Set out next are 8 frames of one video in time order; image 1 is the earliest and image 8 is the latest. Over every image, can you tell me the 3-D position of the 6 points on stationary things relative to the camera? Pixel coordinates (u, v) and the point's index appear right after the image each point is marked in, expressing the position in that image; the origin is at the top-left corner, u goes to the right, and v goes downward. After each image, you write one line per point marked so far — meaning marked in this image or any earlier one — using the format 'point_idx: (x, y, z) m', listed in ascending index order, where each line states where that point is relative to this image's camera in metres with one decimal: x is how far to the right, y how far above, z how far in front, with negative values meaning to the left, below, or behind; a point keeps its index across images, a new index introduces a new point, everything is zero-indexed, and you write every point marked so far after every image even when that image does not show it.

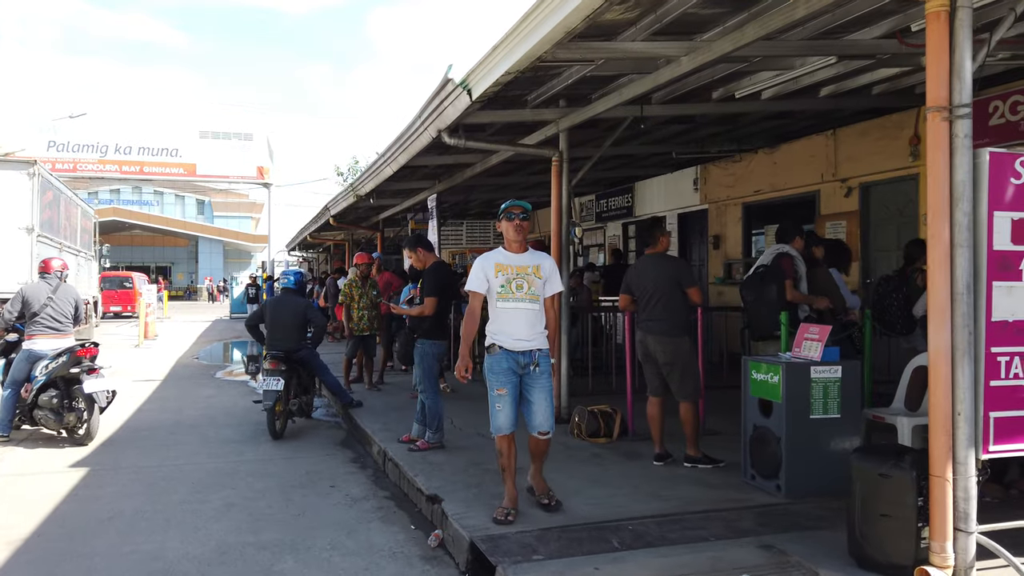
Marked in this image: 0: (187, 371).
0: (-5.4, -1.4, +13.8) m
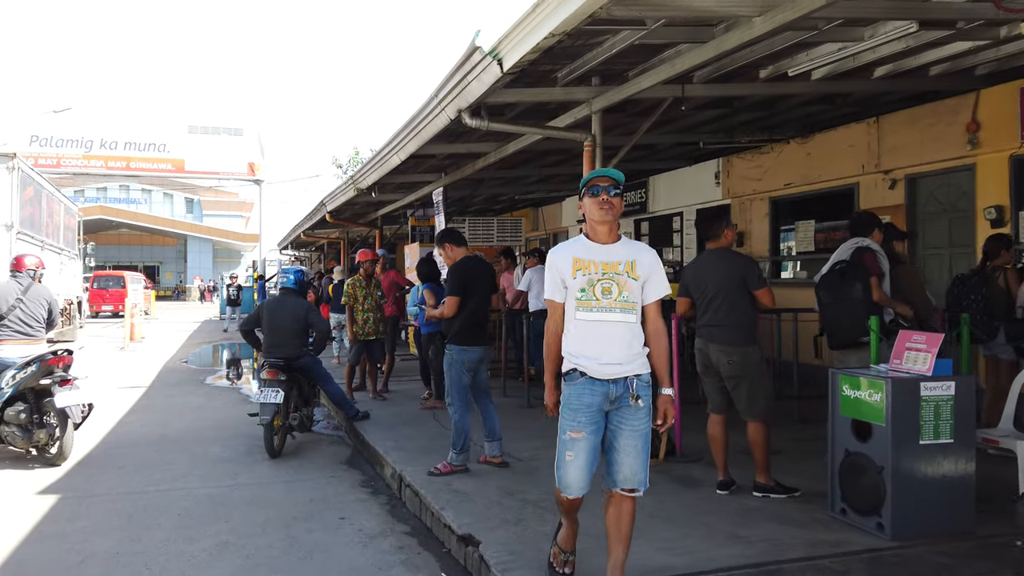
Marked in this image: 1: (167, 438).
0: (-5.3, -1.4, +13.0) m
1: (-3.2, -1.4, +7.8) m
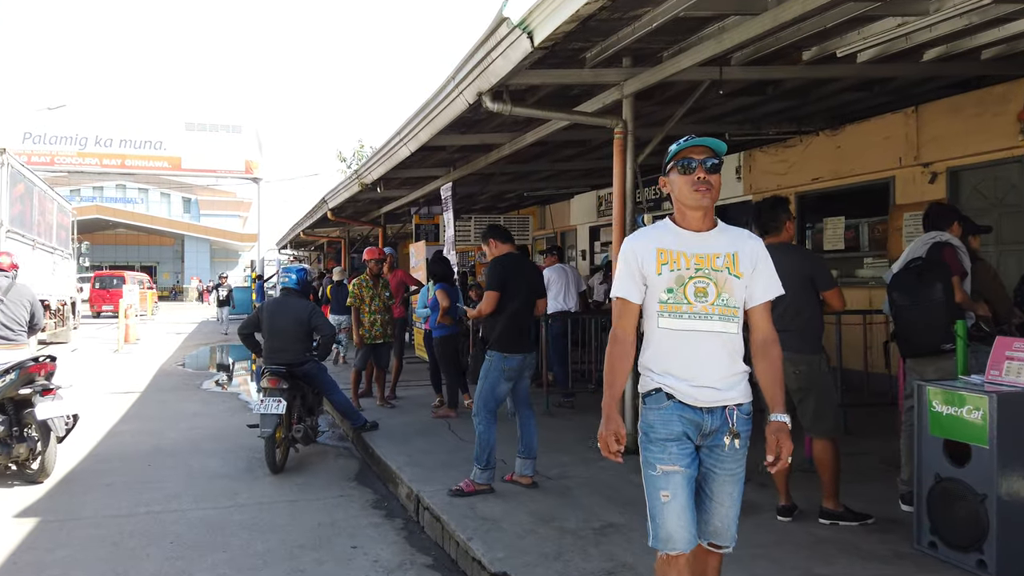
0: (-5.1, -1.4, +12.4) m
1: (-3.1, -1.4, +7.2) m
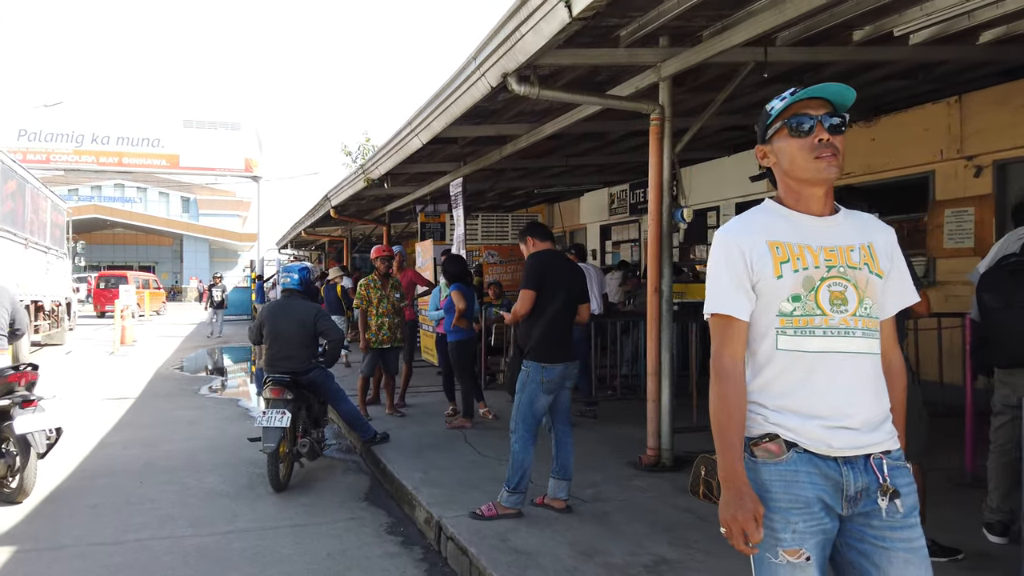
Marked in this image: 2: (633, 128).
0: (-4.9, -1.4, +11.9) m
1: (-2.9, -1.4, +6.7) m
2: (+1.3, +1.7, +9.1) m
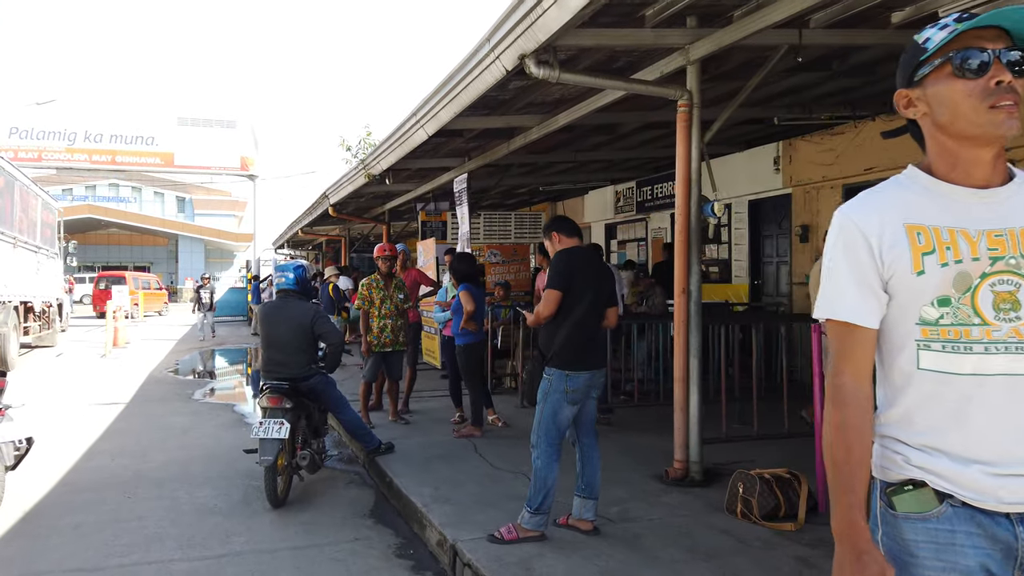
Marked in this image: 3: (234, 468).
0: (-4.9, -1.4, +11.4) m
1: (-2.8, -1.4, +6.3) m
2: (+1.4, +1.7, +8.7) m
3: (-2.2, -1.4, +6.5) m
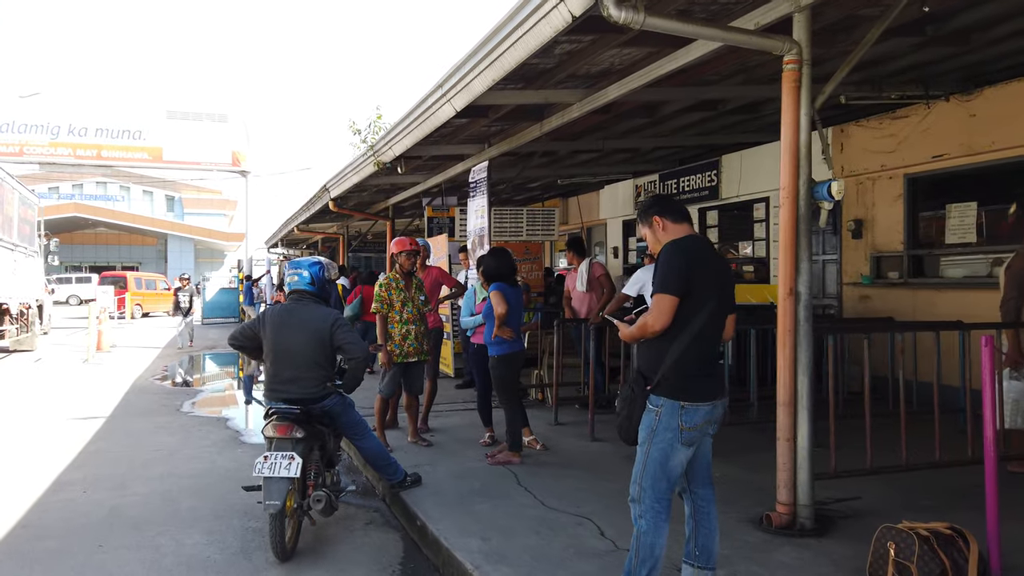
0: (-4.6, -1.4, +10.4) m
1: (-2.5, -1.4, +5.2) m
2: (+1.7, +1.7, +7.7) m
3: (-1.8, -1.4, +5.4) m
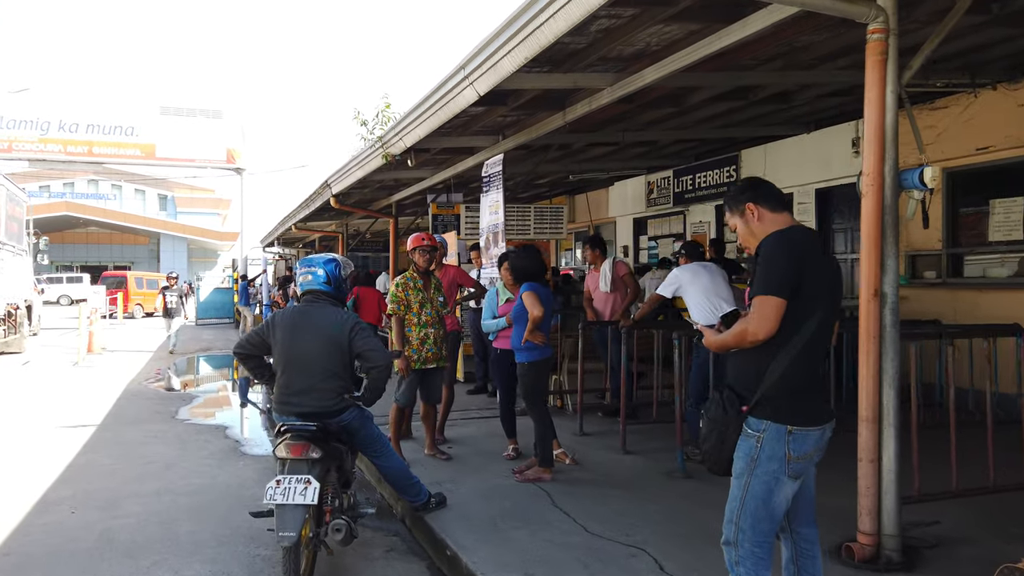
0: (-4.4, -1.4, +9.8) m
1: (-2.3, -1.4, +4.7) m
2: (+1.9, +1.7, +7.2) m
3: (-1.6, -1.4, +4.9) m
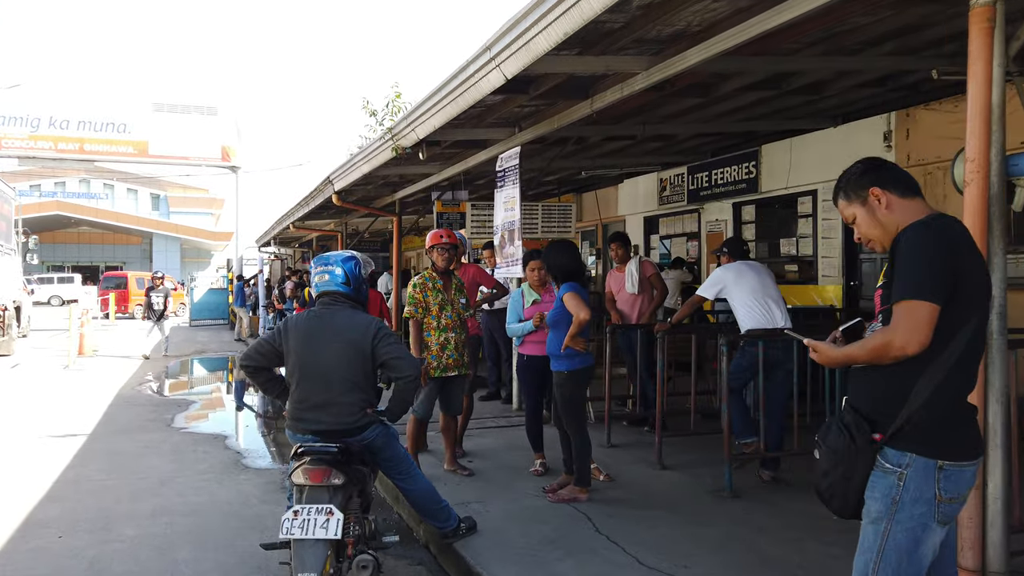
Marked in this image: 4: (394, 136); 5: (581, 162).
0: (-4.3, -1.4, +9.3) m
1: (-2.1, -1.4, +4.2) m
2: (+2.0, +1.7, +6.7) m
3: (-1.5, -1.4, +4.4) m
4: (-1.1, +1.5, +8.0) m
5: (+0.9, +1.7, +11.3) m
